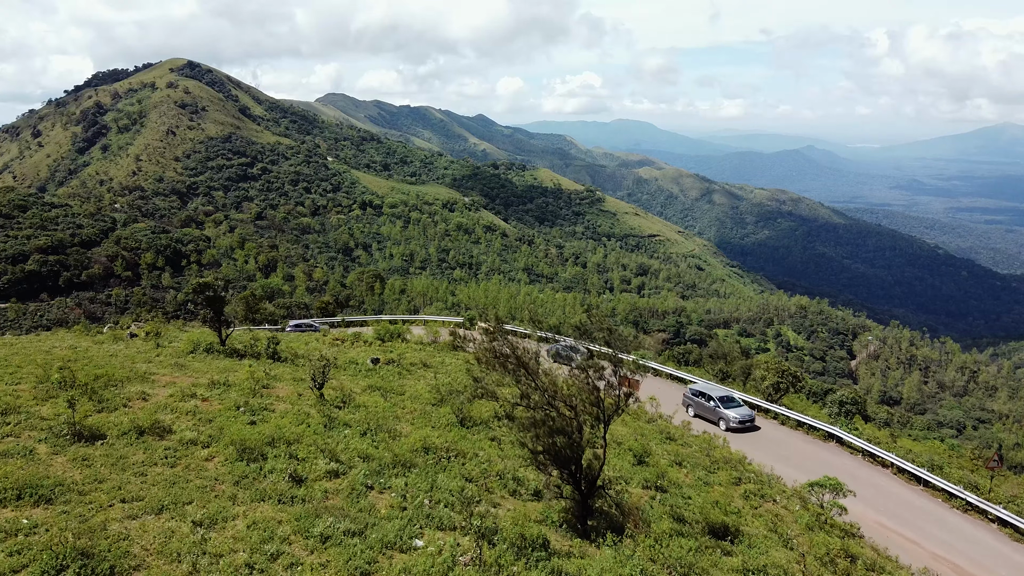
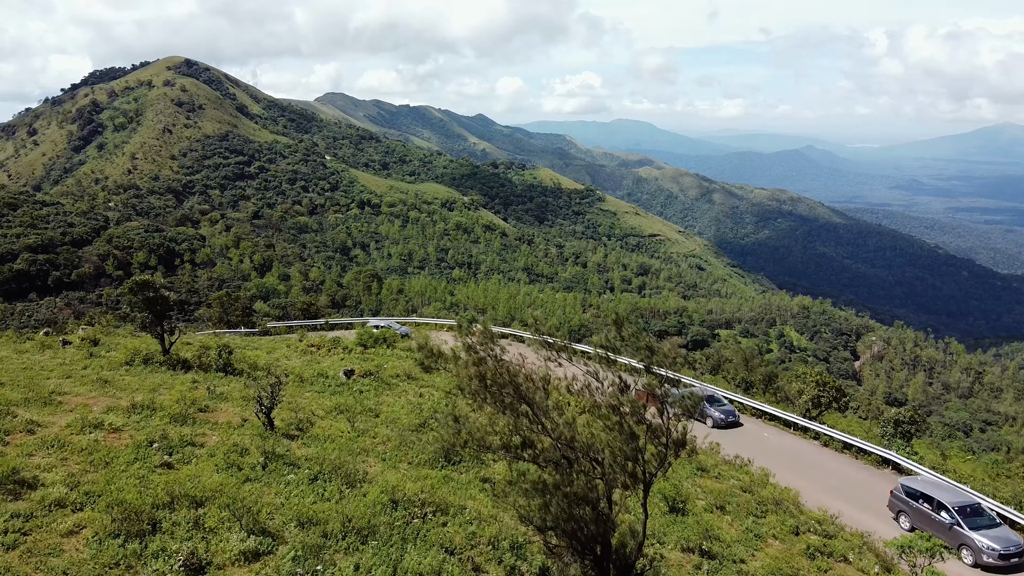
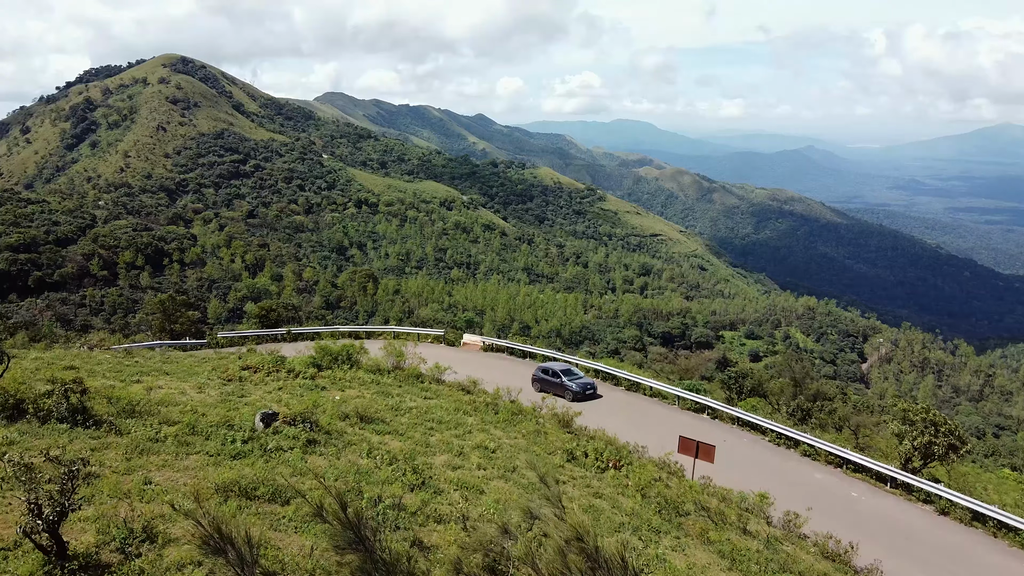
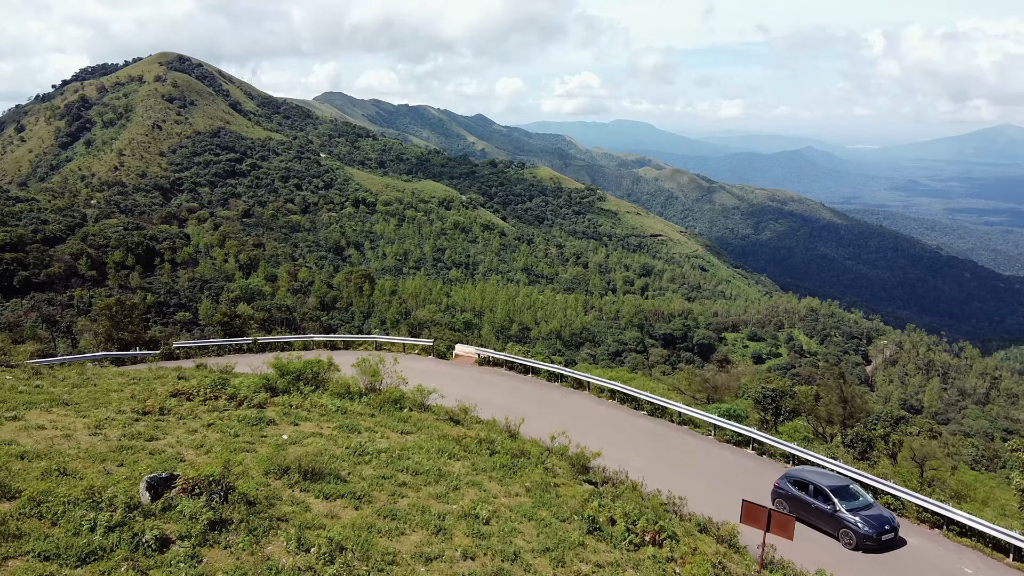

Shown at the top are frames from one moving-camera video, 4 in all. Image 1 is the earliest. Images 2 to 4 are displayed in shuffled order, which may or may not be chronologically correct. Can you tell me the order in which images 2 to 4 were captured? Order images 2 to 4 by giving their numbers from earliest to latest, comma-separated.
2, 3, 4
